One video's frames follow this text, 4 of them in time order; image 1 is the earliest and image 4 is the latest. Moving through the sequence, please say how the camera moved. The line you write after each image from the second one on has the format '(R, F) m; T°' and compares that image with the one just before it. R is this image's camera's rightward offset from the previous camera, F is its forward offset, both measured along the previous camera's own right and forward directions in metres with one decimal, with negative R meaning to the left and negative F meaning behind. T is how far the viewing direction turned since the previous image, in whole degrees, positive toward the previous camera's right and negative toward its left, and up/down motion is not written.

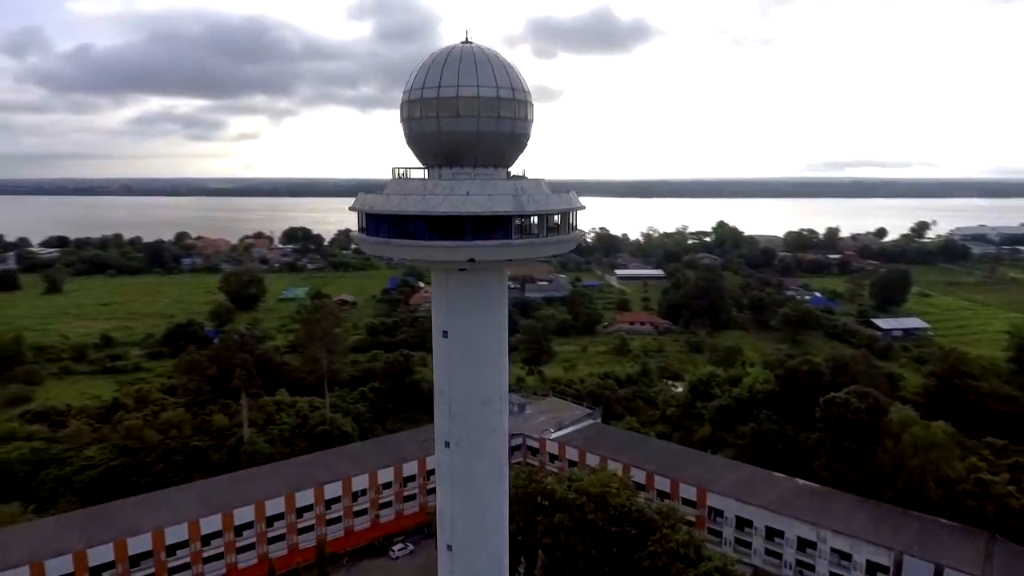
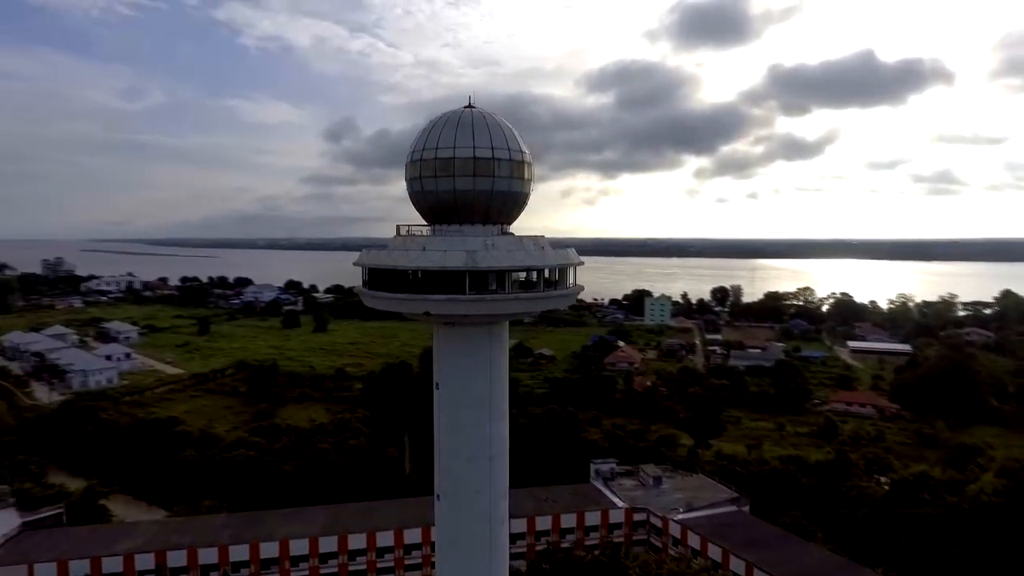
(+3.3, +0.7) m; -22°
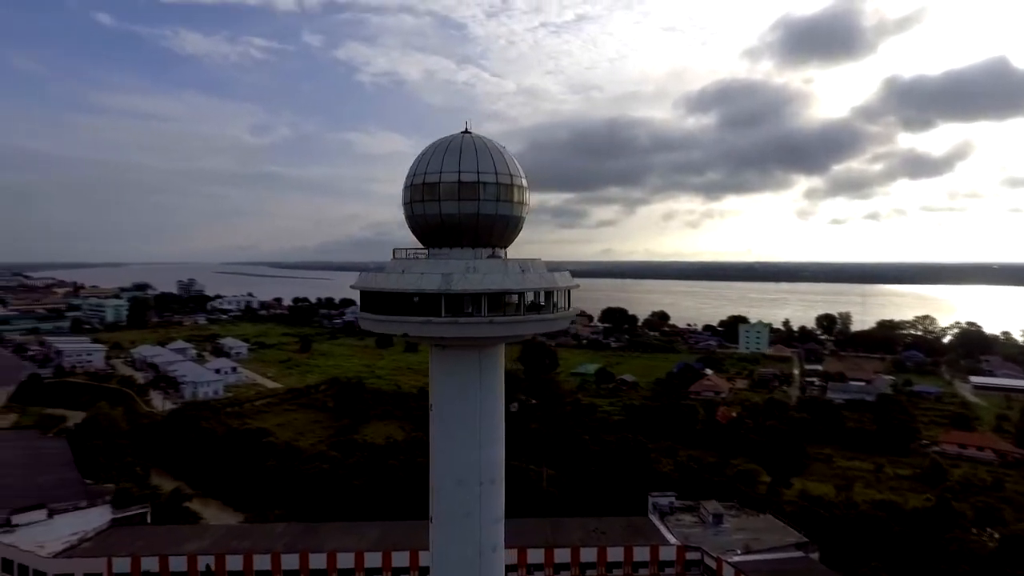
(+1.5, +0.2) m; -9°
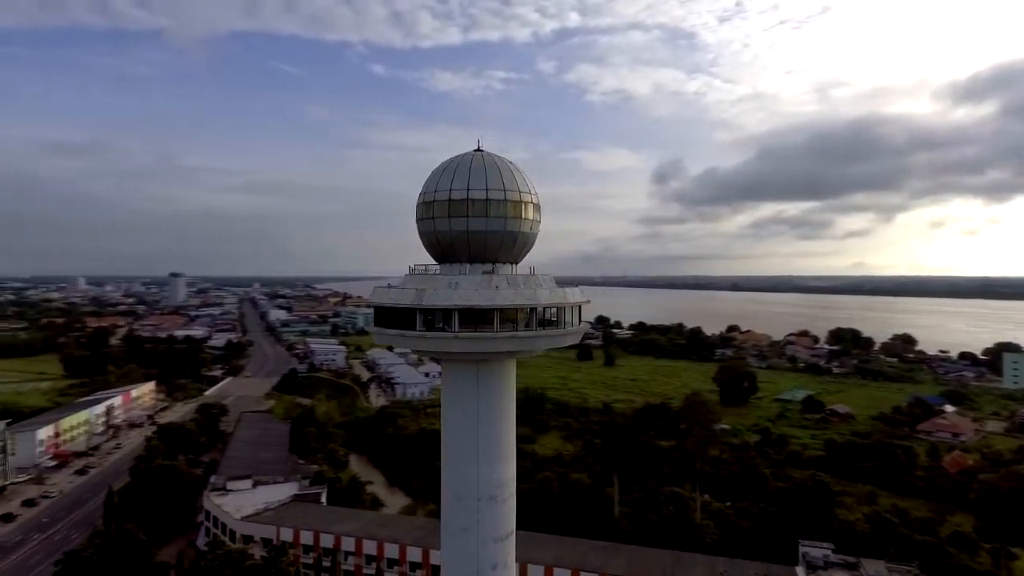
(+3.0, +0.6) m; -20°
